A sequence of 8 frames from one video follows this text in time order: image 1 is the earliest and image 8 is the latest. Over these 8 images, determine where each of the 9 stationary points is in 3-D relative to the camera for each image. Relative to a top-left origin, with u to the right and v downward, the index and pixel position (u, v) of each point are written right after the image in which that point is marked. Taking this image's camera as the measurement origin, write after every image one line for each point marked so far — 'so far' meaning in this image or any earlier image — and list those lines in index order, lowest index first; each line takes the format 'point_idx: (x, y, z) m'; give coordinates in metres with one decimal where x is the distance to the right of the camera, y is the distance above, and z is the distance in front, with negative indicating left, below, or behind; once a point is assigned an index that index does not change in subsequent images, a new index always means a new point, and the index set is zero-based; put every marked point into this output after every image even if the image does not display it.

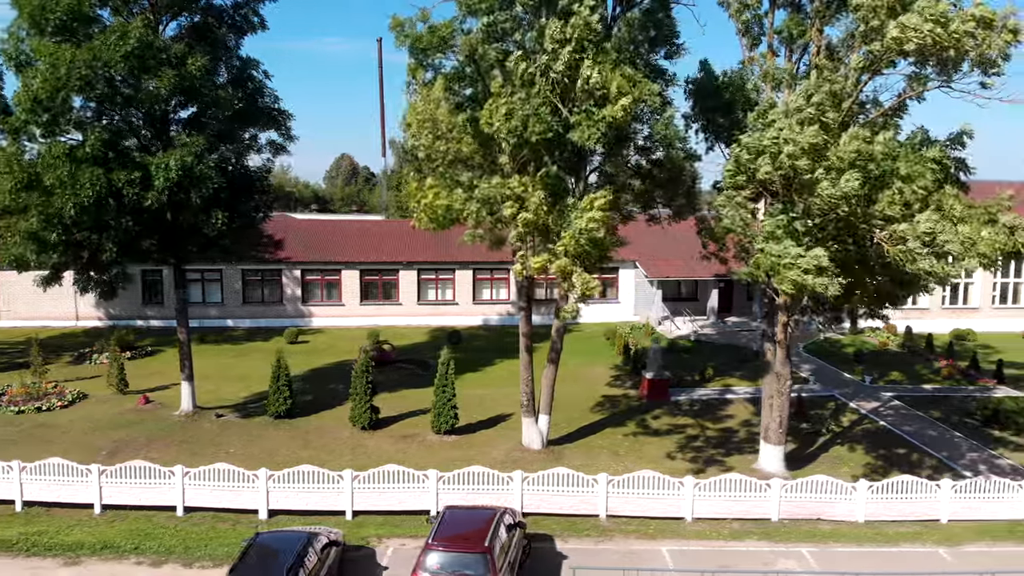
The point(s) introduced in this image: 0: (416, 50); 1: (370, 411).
0: (-1.9, +5.2, +15.5) m
1: (-3.8, -3.3, +19.1) m
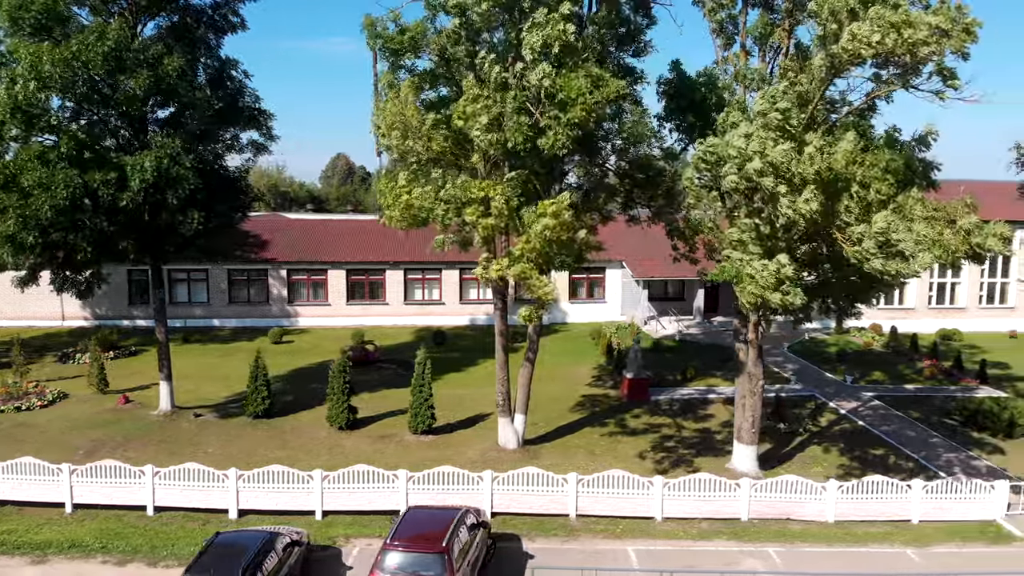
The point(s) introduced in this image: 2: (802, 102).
0: (-2.6, +5.2, +15.5) m
1: (-4.4, -3.3, +19.1) m
2: (+5.5, +3.7, +14.1) m
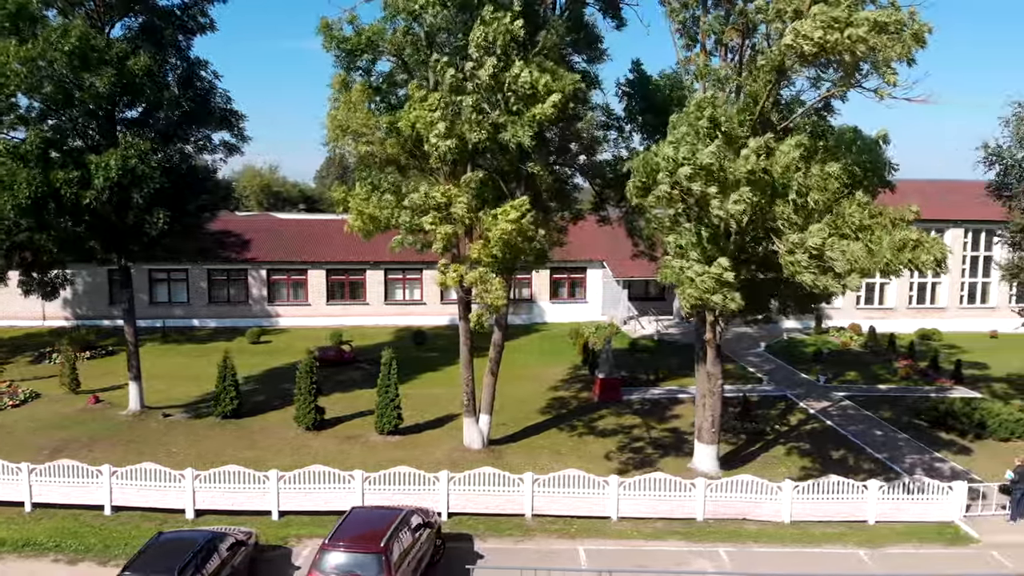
0: (-3.5, +5.1, +15.5) m
1: (-5.3, -3.3, +19.1) m
2: (+4.6, +3.7, +14.1) m
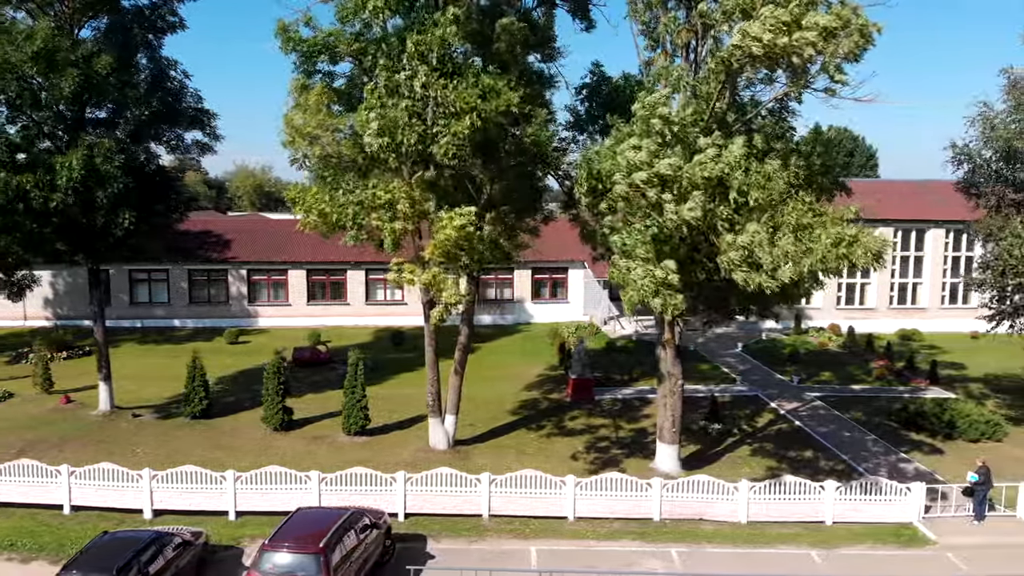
0: (-4.4, +5.1, +15.5) m
1: (-6.1, -3.3, +19.1) m
2: (+3.7, +3.7, +14.1) m
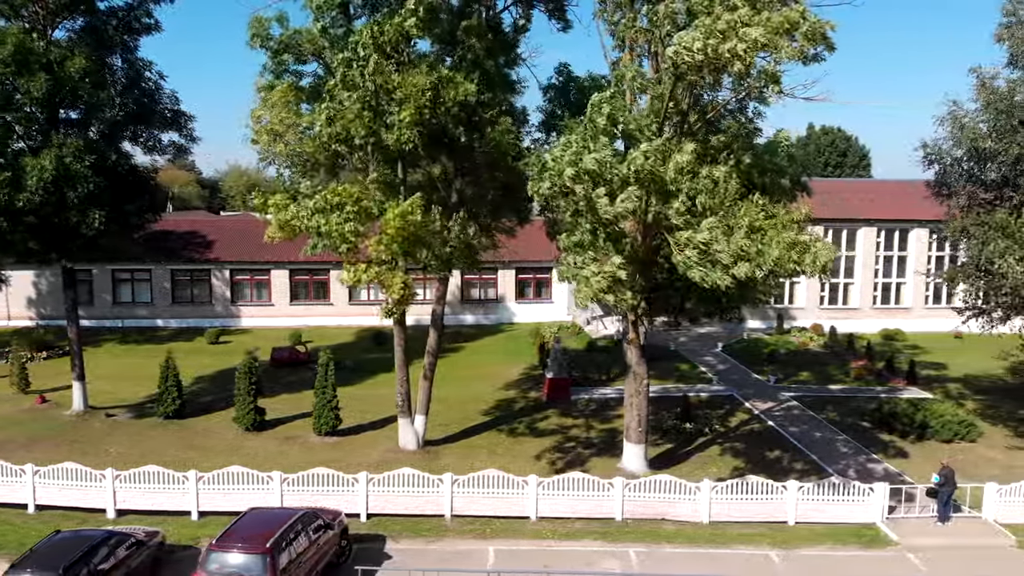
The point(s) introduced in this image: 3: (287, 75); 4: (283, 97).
0: (-5.1, +5.1, +15.5) m
1: (-6.9, -3.3, +19.1) m
2: (+3.0, +3.7, +14.1) m
3: (-5.0, +4.8, +15.9) m
4: (-4.9, +4.0, +15.1) m
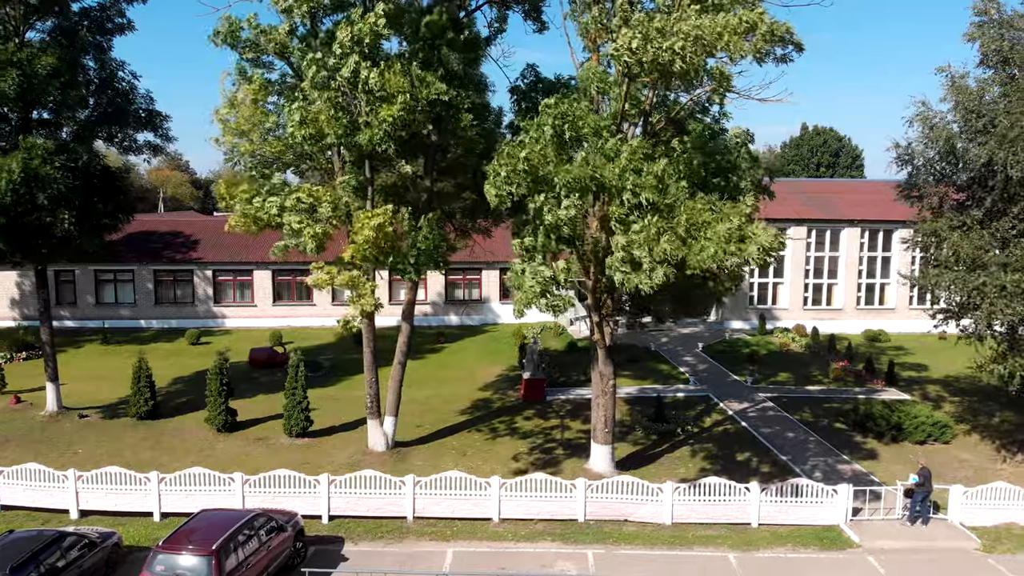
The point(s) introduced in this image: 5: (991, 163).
0: (-5.9, +5.1, +15.5) m
1: (-7.7, -3.3, +19.1) m
2: (+2.2, +3.7, +14.0) m
3: (-5.7, +4.7, +15.8) m
4: (-5.6, +4.0, +15.1) m
5: (+11.2, +2.9, +16.7) m
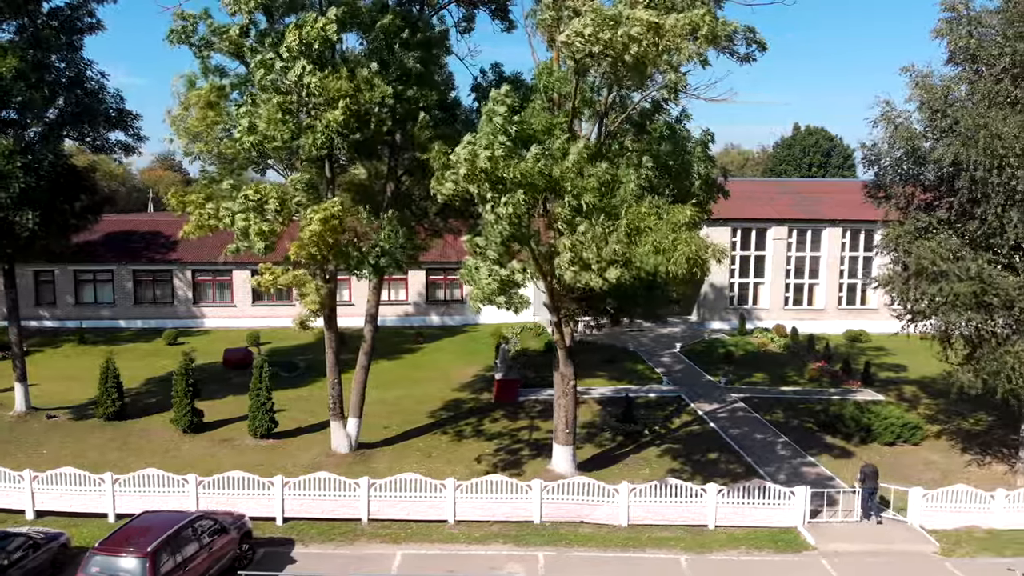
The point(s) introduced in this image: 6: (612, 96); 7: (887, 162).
0: (-6.8, +5.1, +15.4) m
1: (-8.5, -3.3, +19.1) m
2: (+1.3, +3.6, +13.9) m
3: (-6.6, +4.7, +15.8) m
4: (-6.5, +4.0, +15.0) m
5: (+10.3, +2.9, +16.6) m
6: (+1.9, +3.9, +14.3) m
7: (+9.8, +3.3, +18.6) m
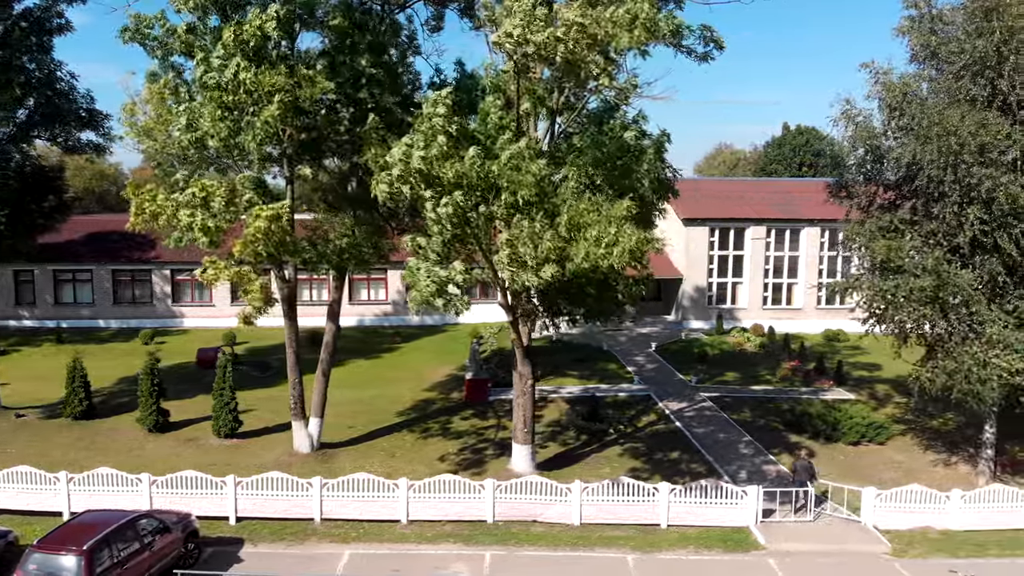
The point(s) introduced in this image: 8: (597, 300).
0: (-7.8, +5.1, +15.5) m
1: (-9.5, -3.3, +19.1) m
2: (+0.3, +3.7, +13.9) m
3: (-7.6, +4.7, +15.8) m
4: (-7.5, +4.0, +15.1) m
5: (+9.3, +2.9, +16.6) m
6: (+1.0, +3.9, +14.3) m
7: (+8.8, +3.3, +18.5) m
8: (+1.8, -0.3, +14.6) m
